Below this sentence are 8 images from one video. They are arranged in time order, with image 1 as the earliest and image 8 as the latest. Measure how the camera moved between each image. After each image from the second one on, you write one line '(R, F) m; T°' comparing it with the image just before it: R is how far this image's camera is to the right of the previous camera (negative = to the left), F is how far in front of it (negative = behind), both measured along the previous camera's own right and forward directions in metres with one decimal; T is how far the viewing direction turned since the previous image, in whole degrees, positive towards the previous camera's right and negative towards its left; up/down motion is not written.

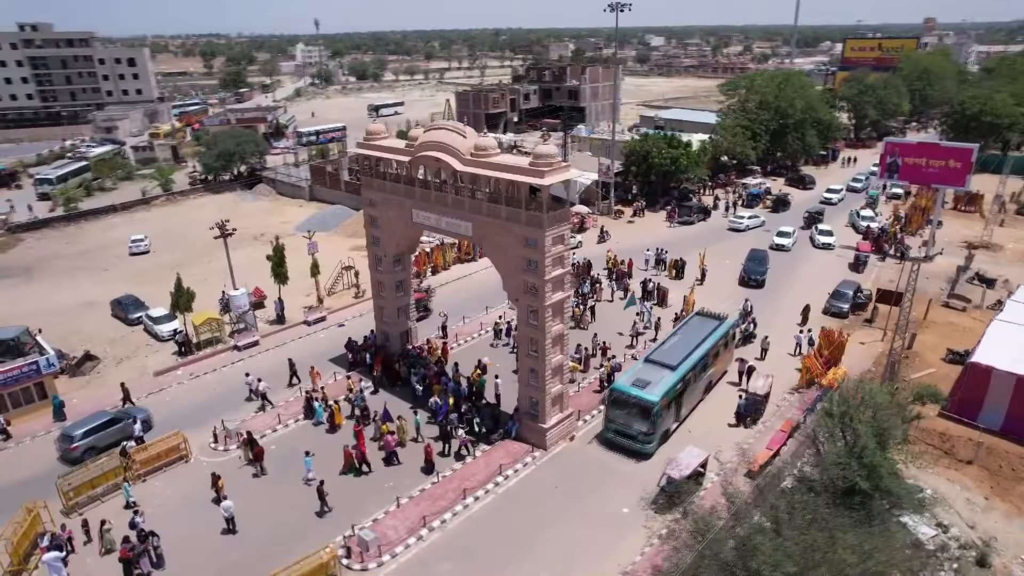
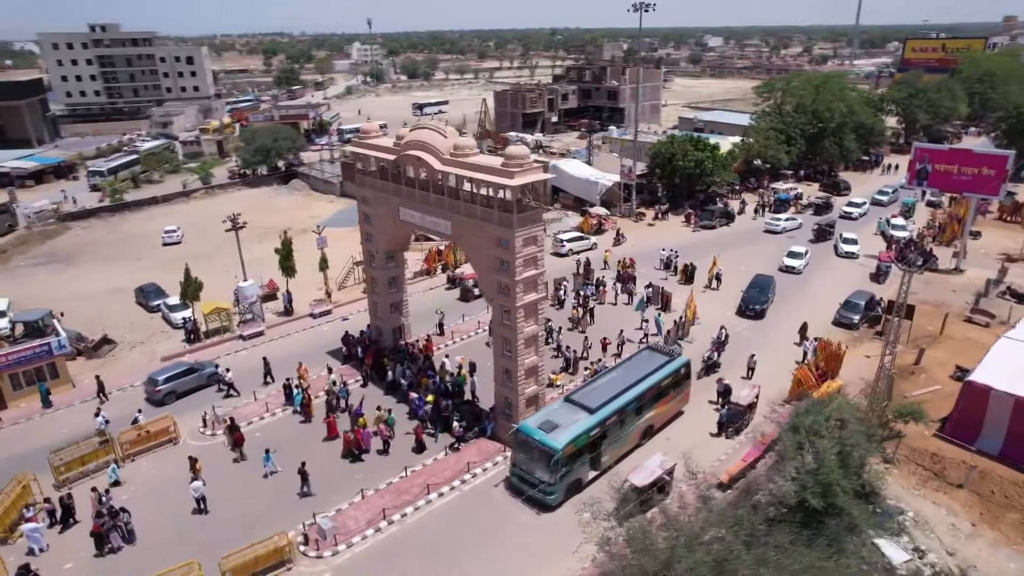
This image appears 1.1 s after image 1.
(+2.5, 0.0) m; -4°
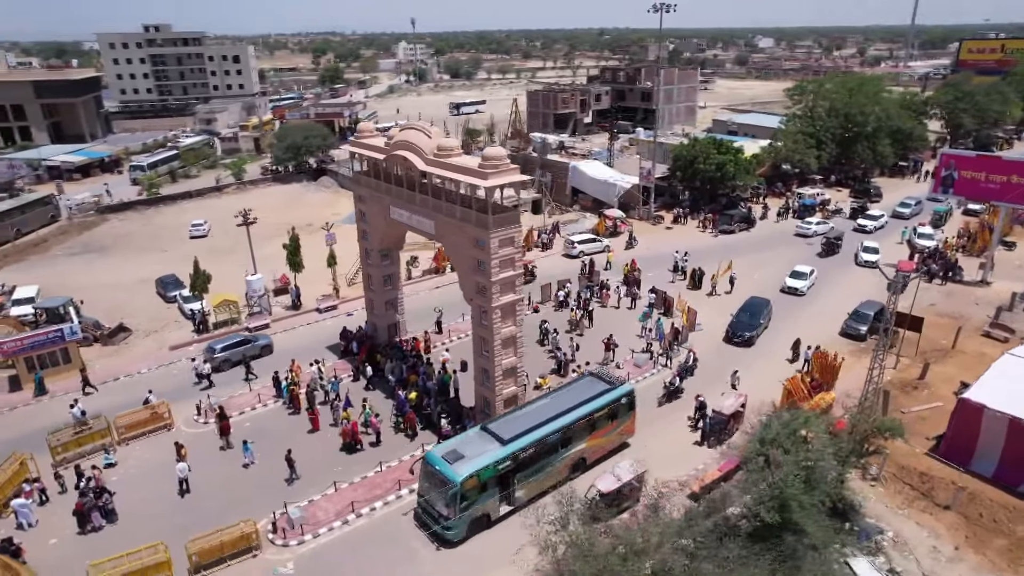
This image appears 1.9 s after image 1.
(+2.1, 0.0) m; -4°
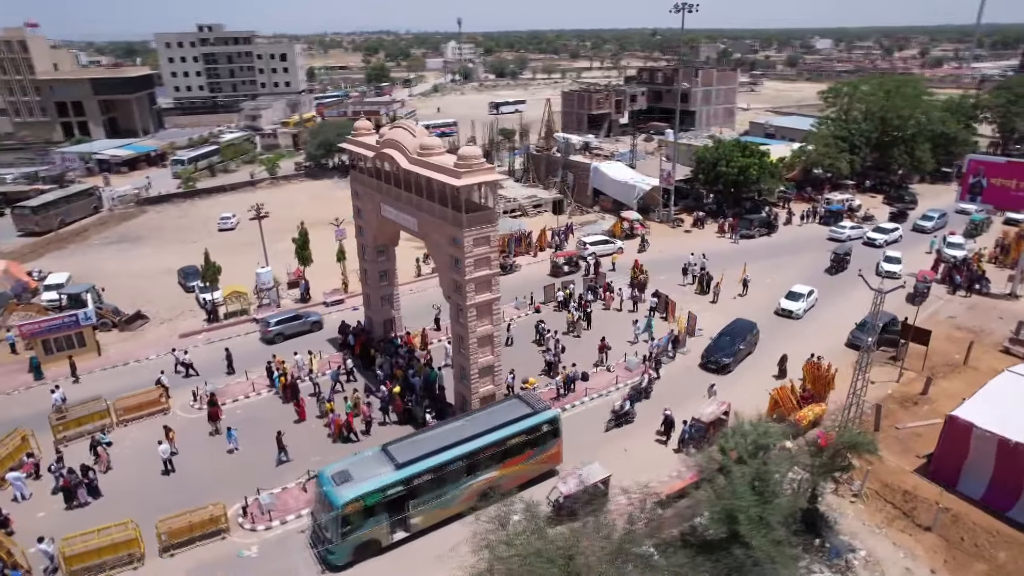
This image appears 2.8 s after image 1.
(+2.3, 0.0) m; -4°
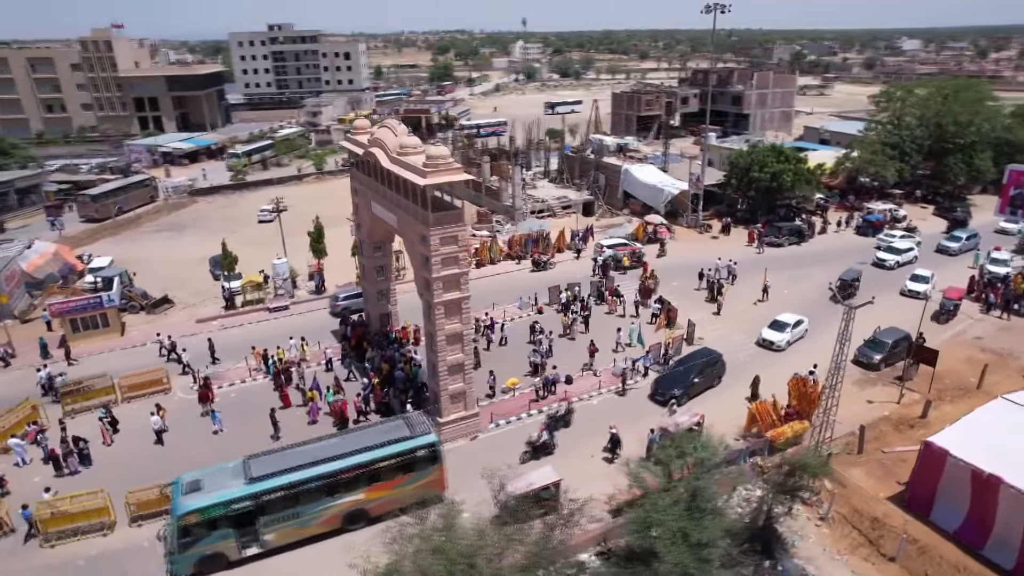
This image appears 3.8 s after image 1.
(+3.2, 0.0) m; -6°
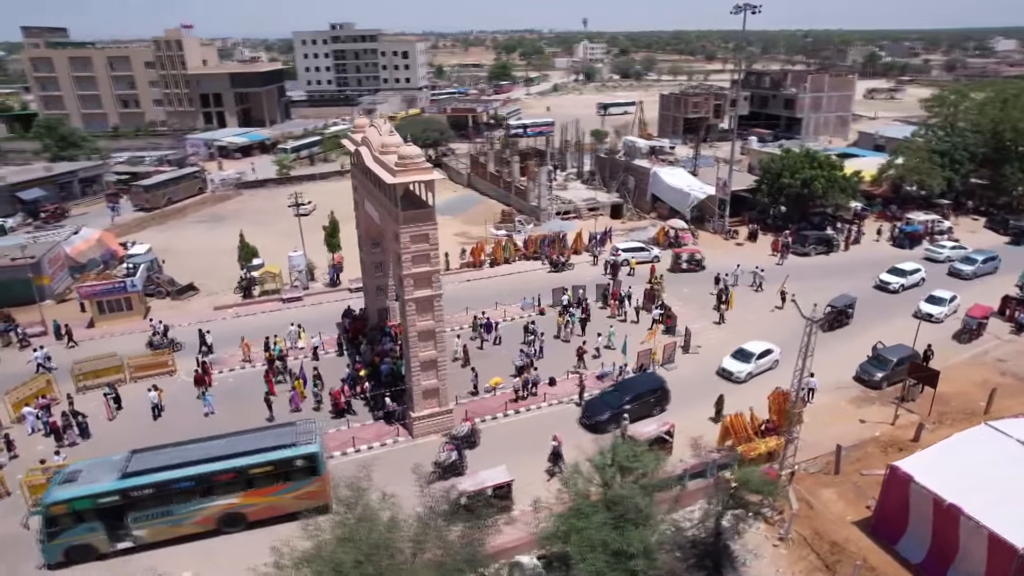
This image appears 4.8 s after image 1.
(+3.0, 0.0) m; -5°
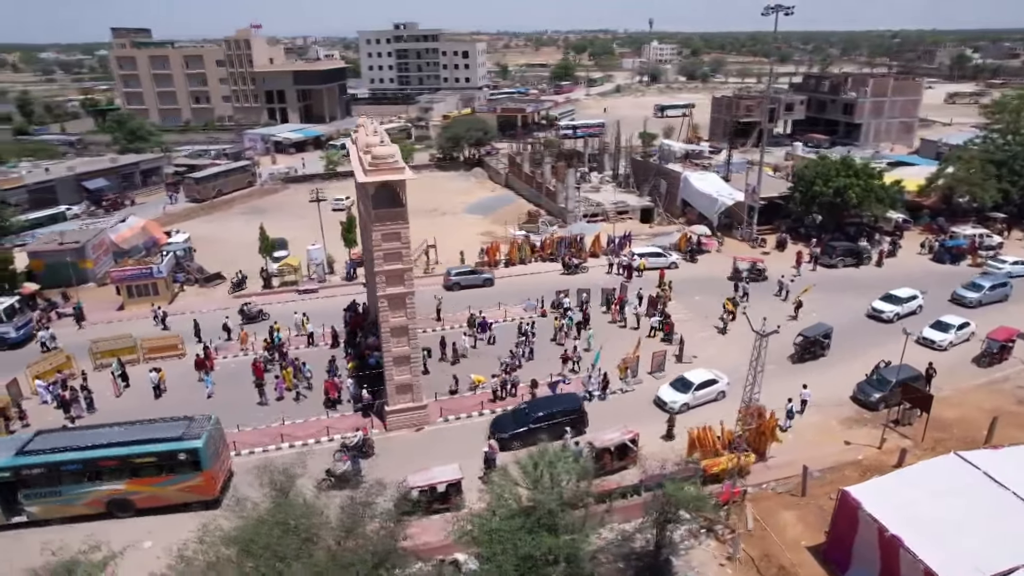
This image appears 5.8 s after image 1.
(+3.3, 0.0) m; -6°
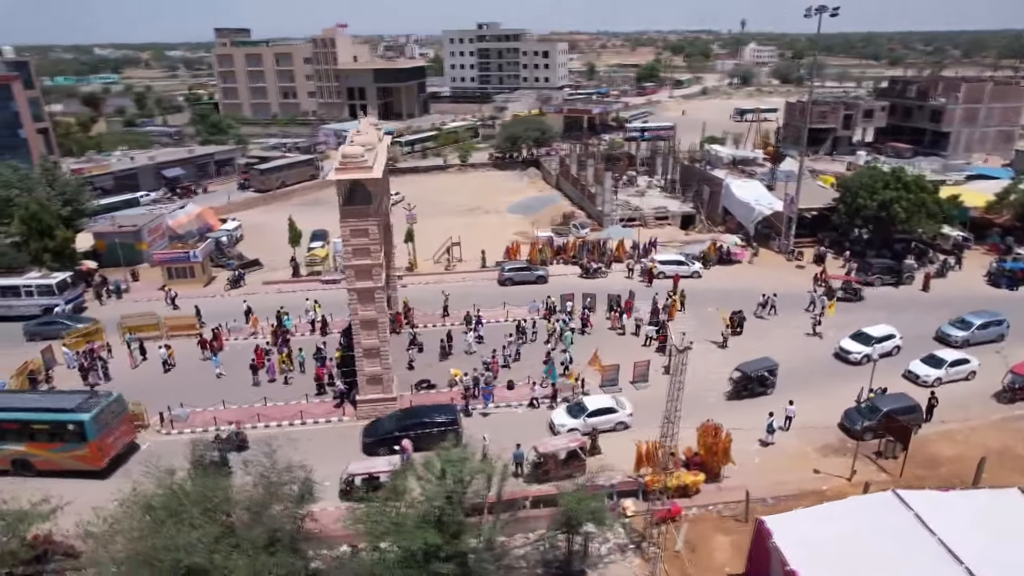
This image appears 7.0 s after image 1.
(+4.4, +0.1) m; -8°
